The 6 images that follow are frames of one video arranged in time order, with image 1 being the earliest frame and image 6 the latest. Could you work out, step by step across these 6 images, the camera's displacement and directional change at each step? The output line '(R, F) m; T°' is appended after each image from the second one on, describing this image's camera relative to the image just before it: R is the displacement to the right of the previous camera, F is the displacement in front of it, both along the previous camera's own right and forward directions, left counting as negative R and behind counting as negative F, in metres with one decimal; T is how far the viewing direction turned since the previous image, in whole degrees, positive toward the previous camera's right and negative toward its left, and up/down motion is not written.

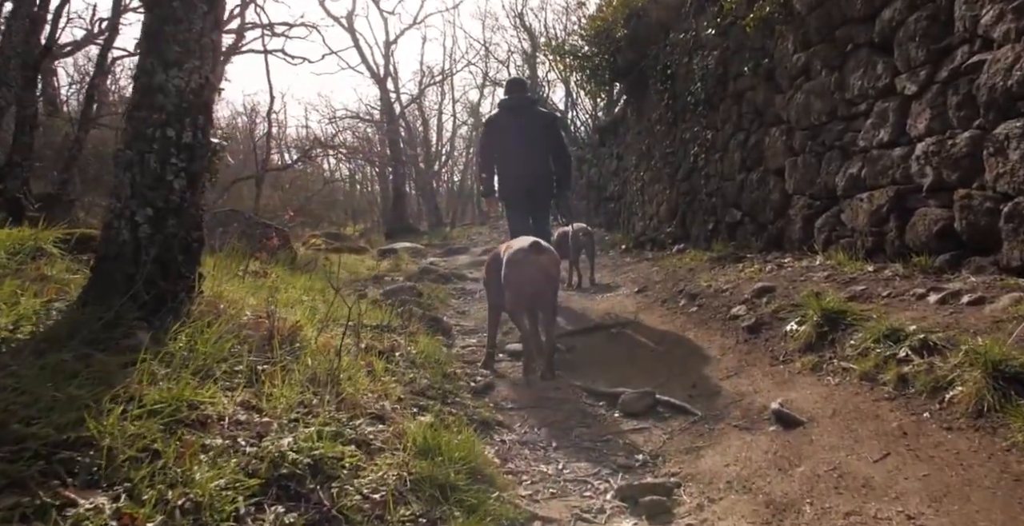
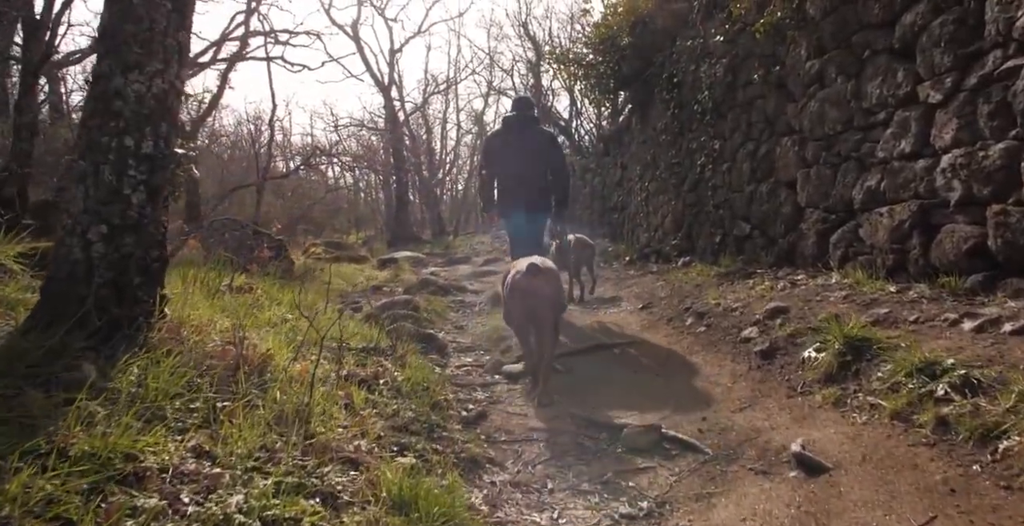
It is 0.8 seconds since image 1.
(0.0, +0.3) m; 0°
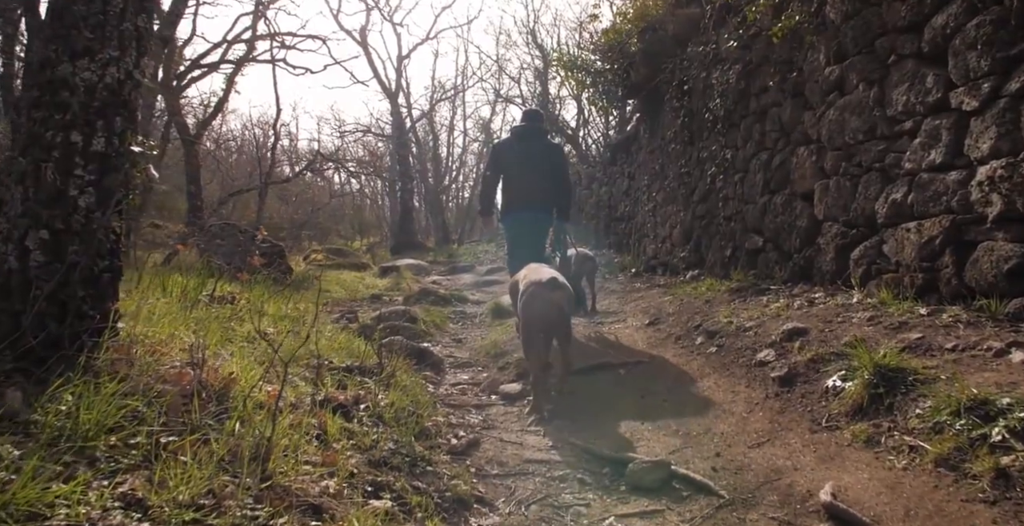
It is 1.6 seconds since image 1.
(0.0, +0.3) m; 0°
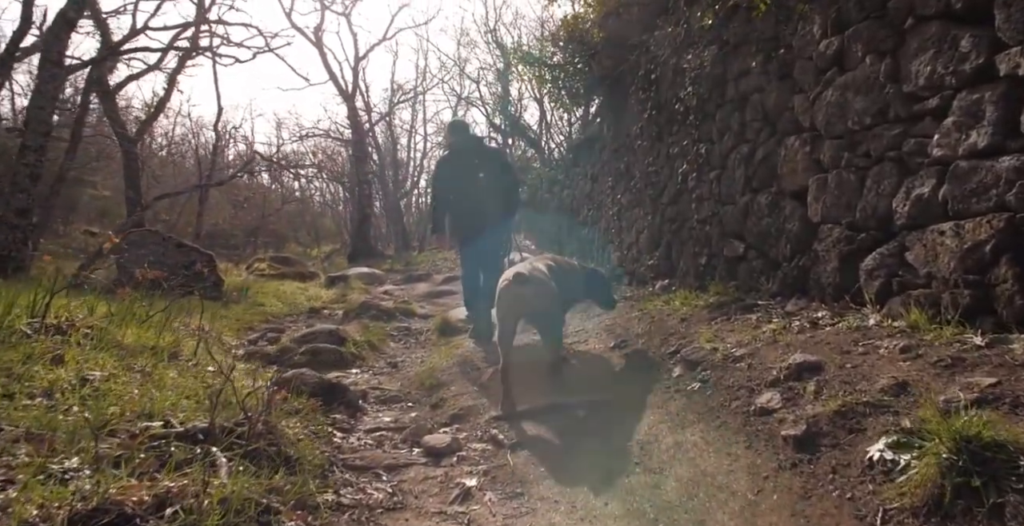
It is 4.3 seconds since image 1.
(+0.2, +1.1) m; +3°
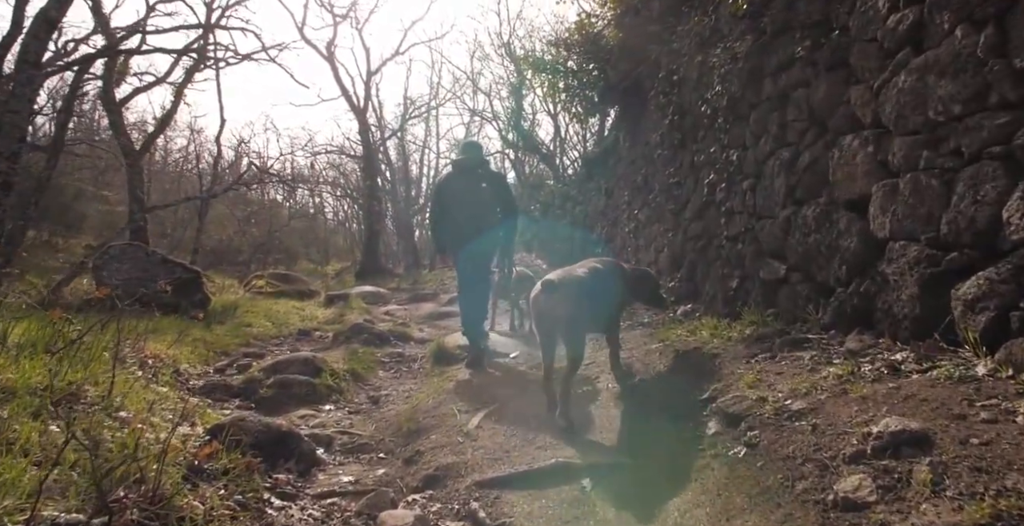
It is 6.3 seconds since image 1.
(+0.1, +1.0) m; -1°
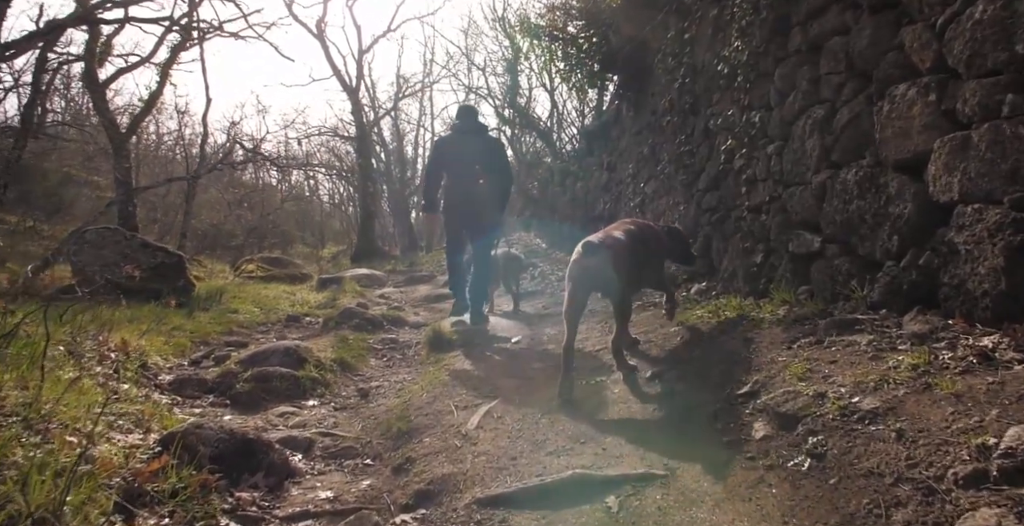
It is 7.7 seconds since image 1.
(0.0, +0.6) m; 0°
